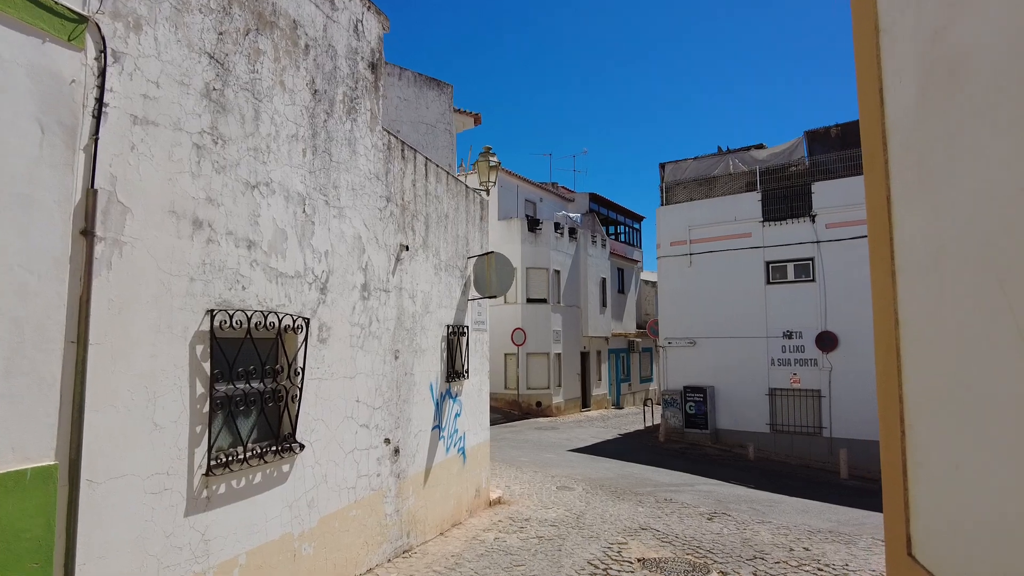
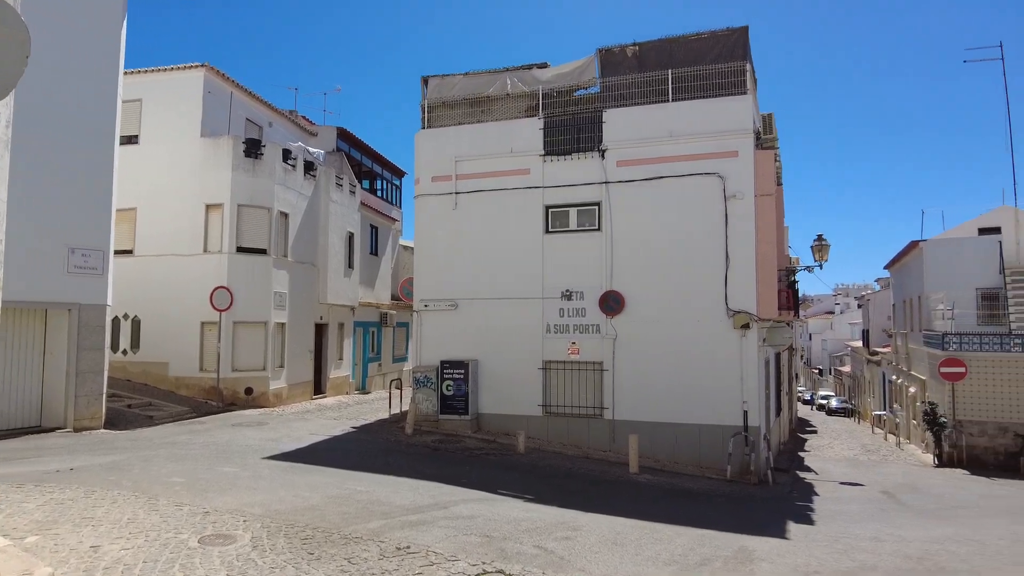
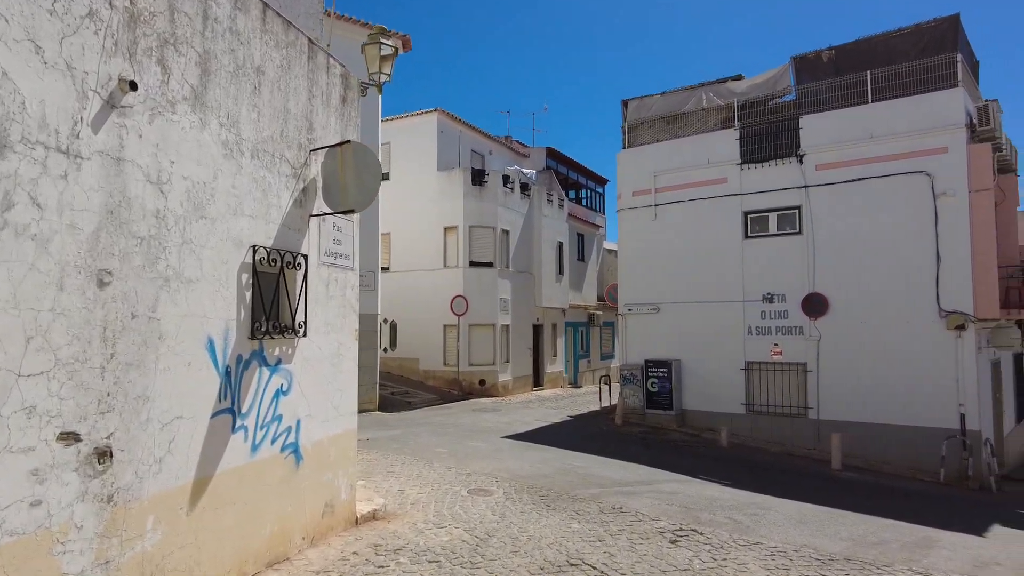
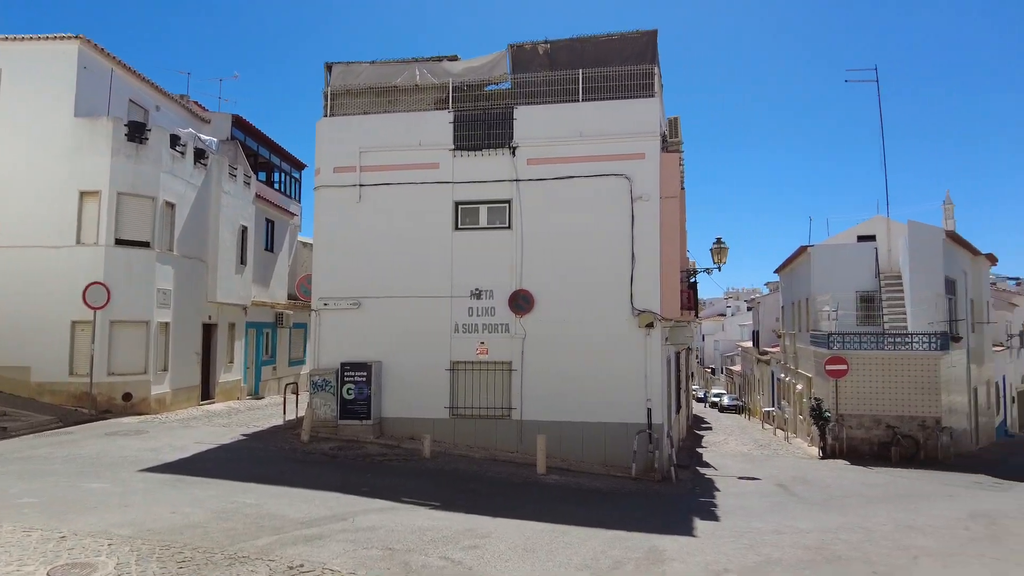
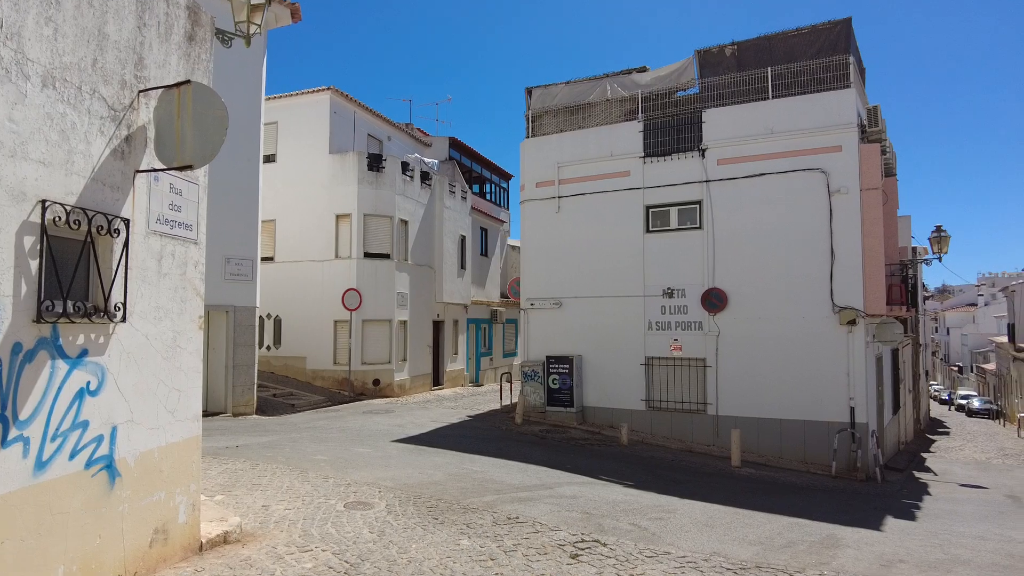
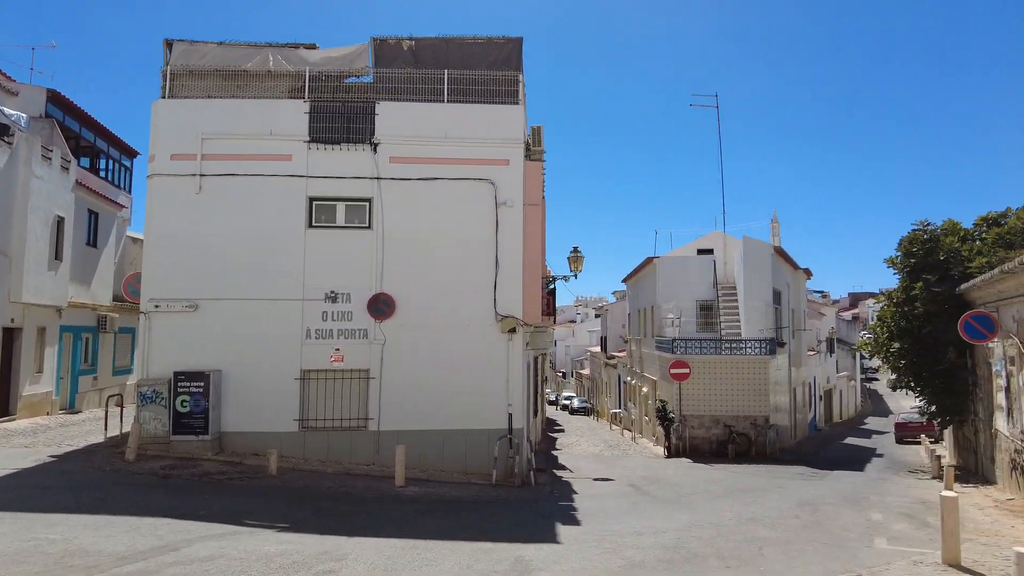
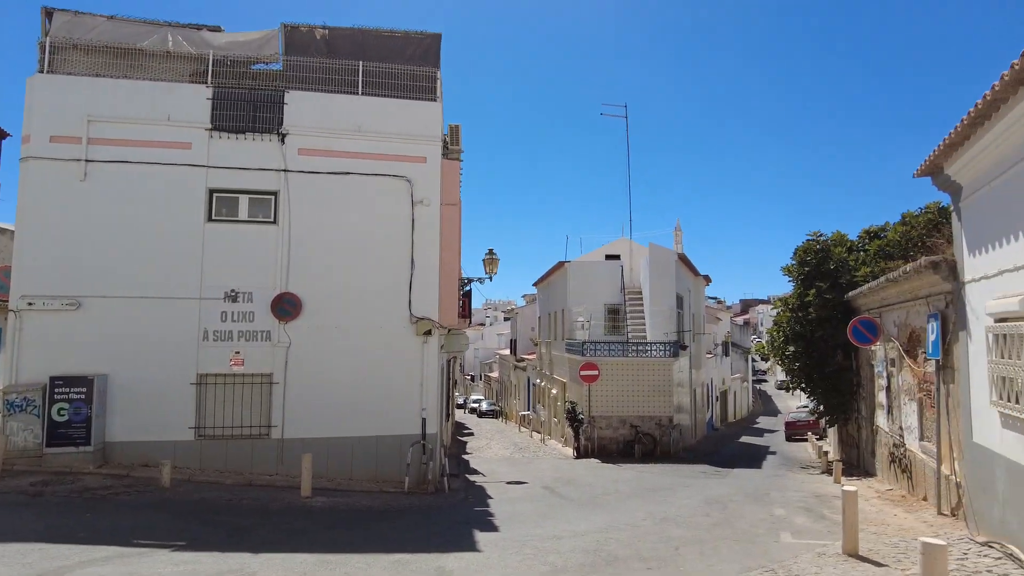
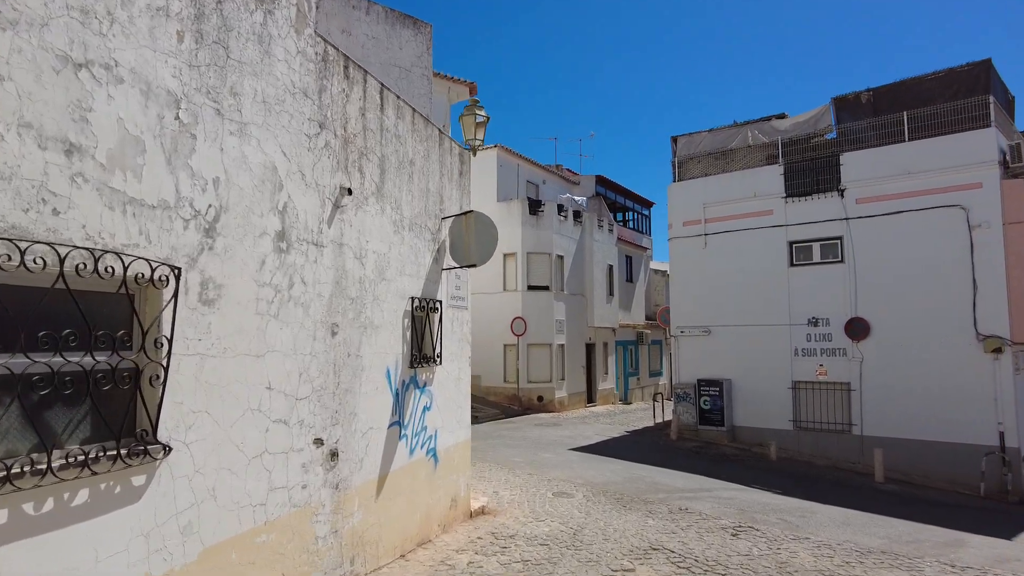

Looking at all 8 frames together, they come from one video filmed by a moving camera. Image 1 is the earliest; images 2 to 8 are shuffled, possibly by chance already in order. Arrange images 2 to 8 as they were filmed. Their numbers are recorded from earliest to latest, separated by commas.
8, 3, 5, 2, 4, 6, 7
